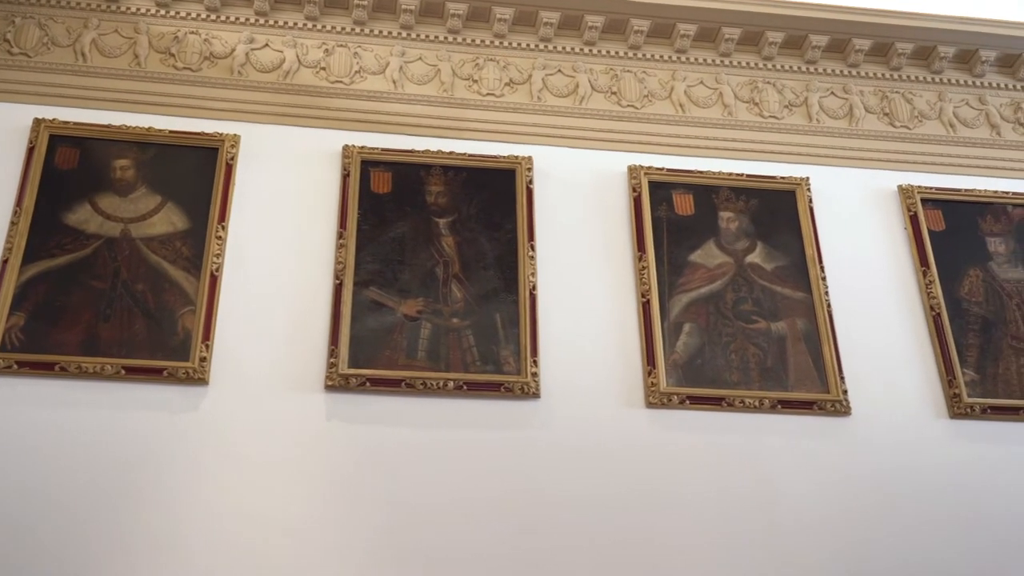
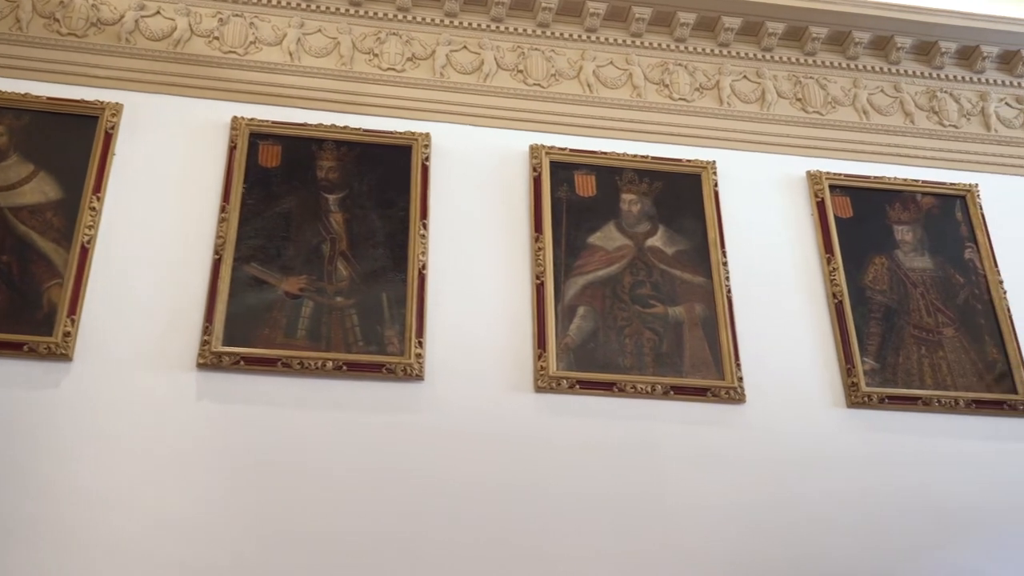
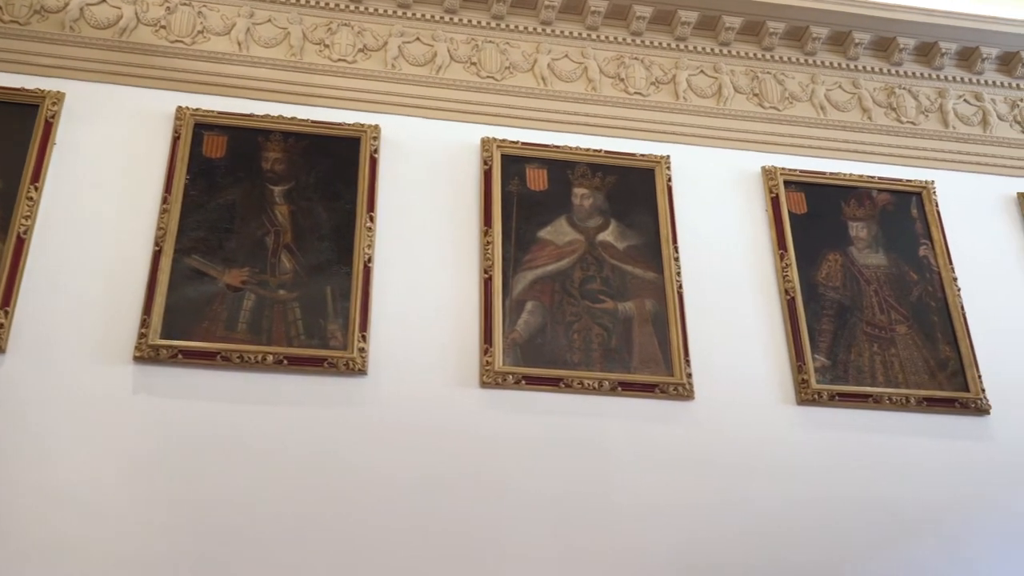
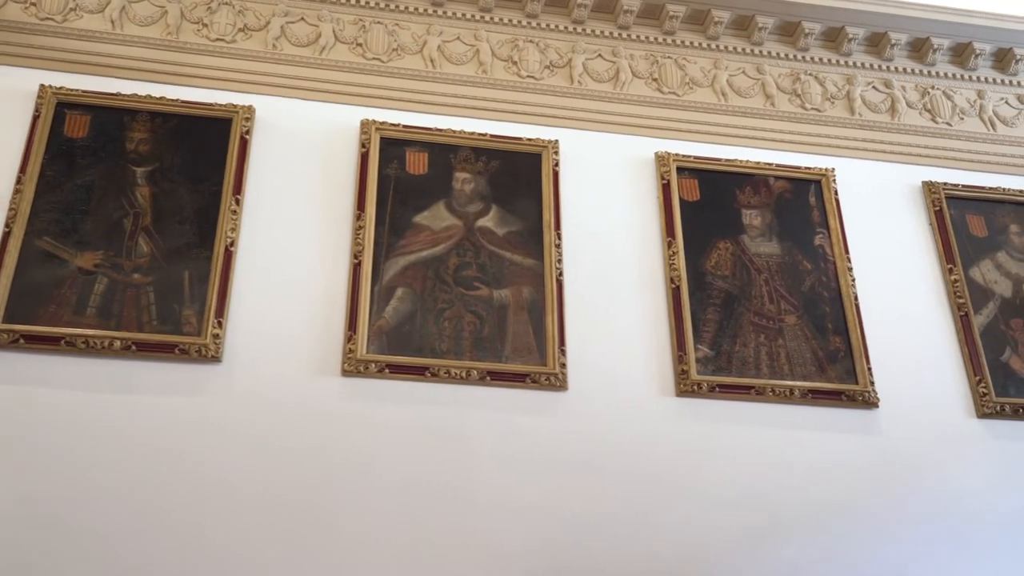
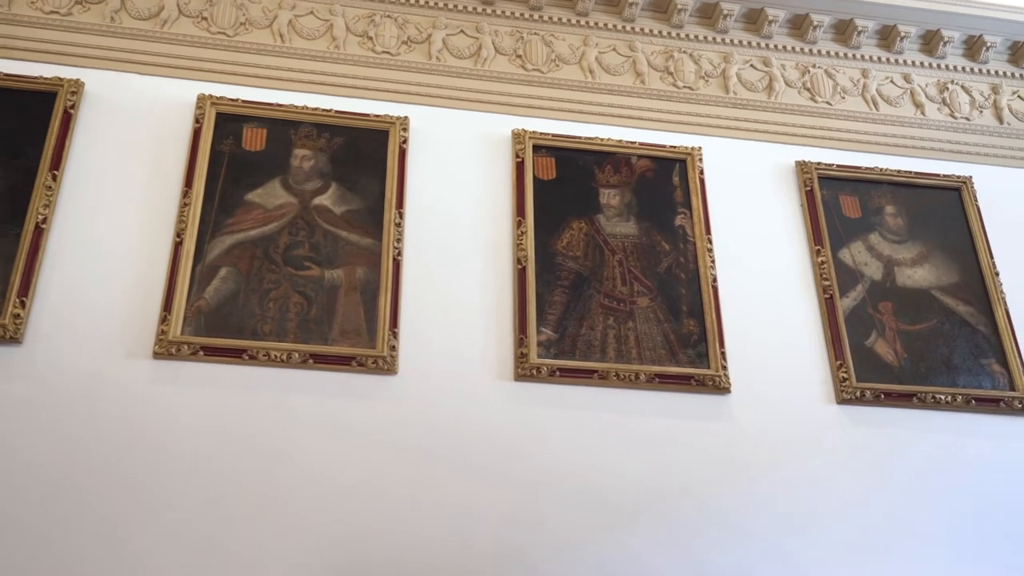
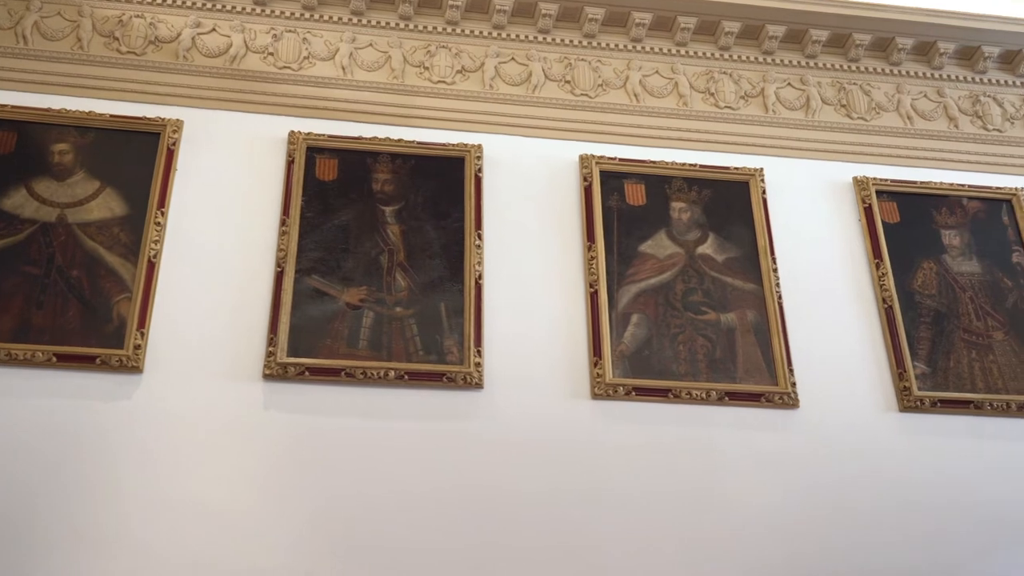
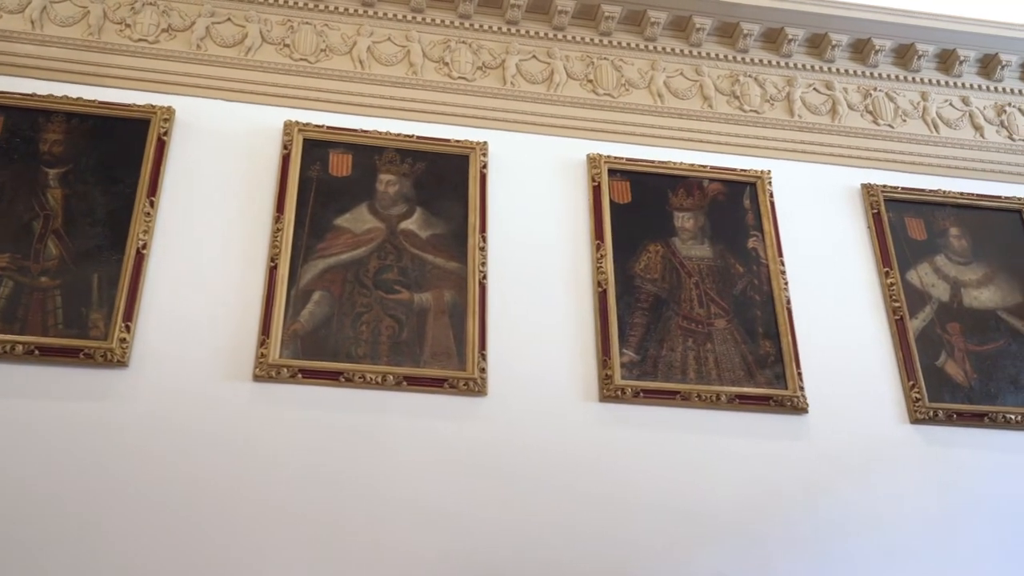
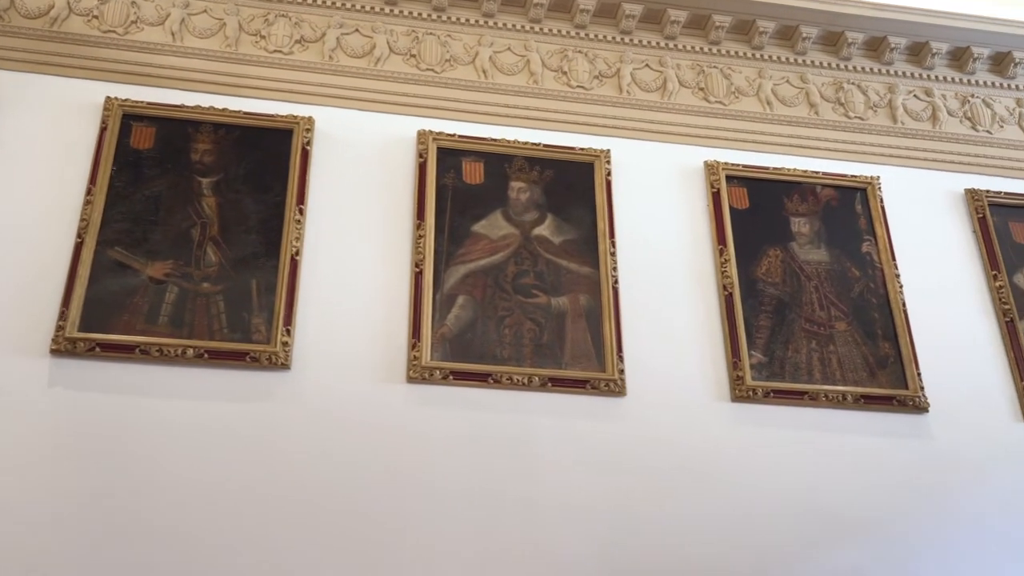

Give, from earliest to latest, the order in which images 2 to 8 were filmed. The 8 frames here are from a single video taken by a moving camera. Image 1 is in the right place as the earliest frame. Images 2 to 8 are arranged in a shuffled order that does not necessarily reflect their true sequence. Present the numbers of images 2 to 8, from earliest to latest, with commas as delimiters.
6, 2, 3, 8, 4, 7, 5
